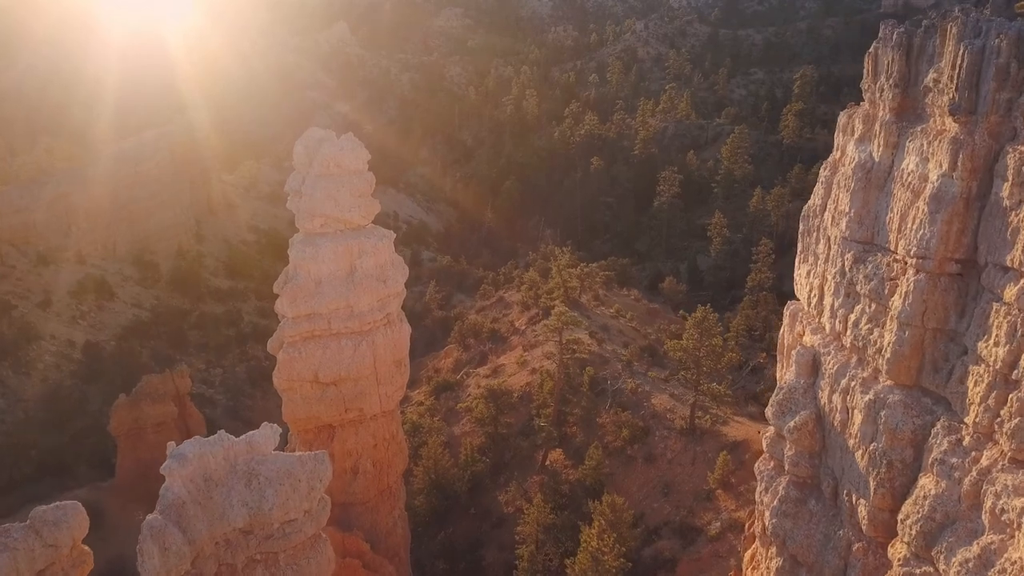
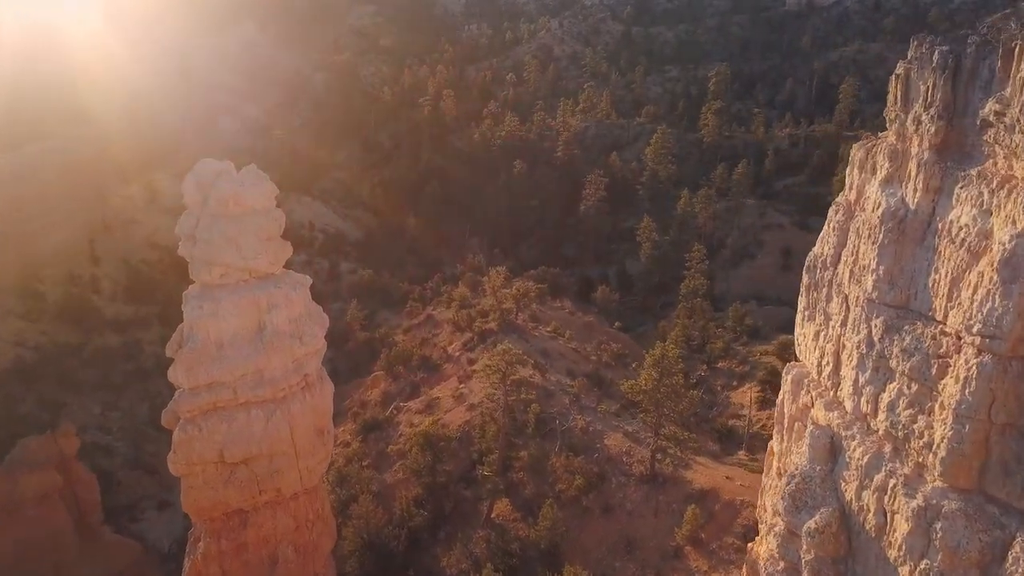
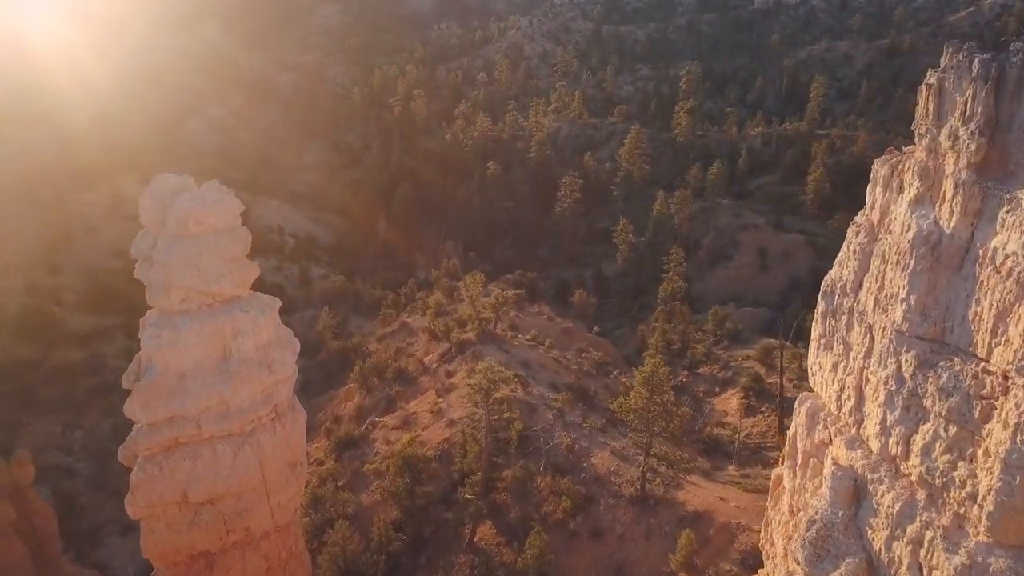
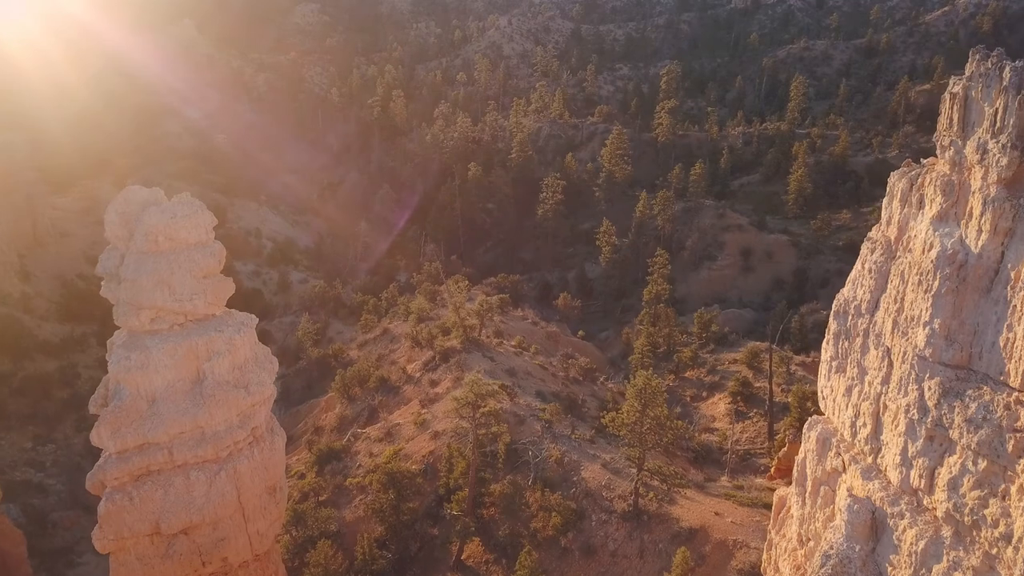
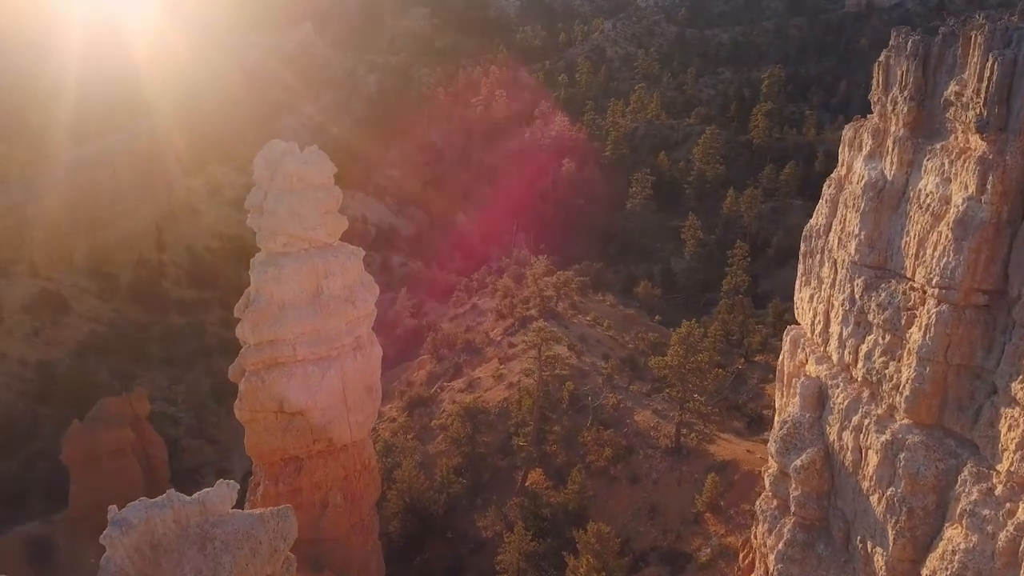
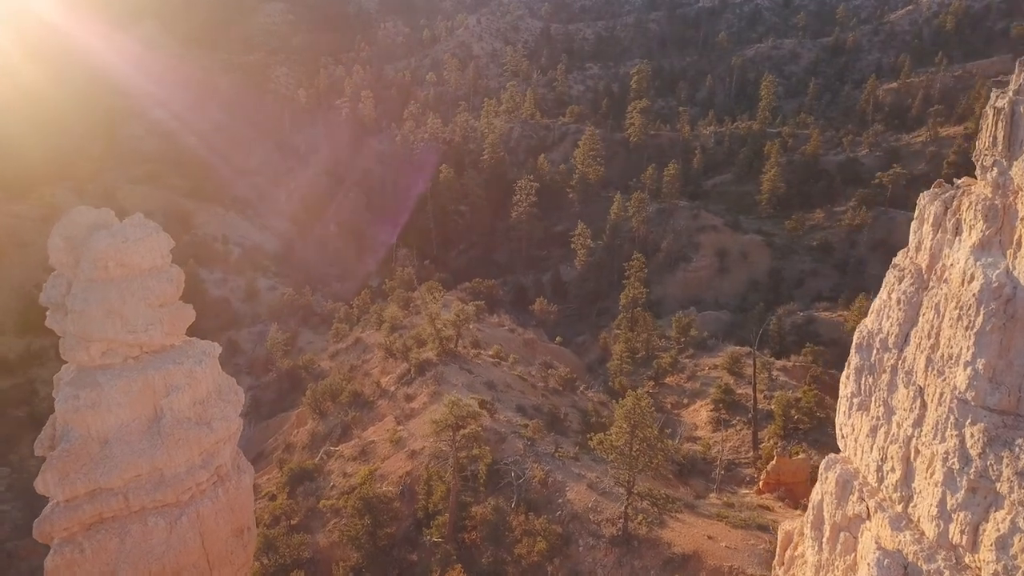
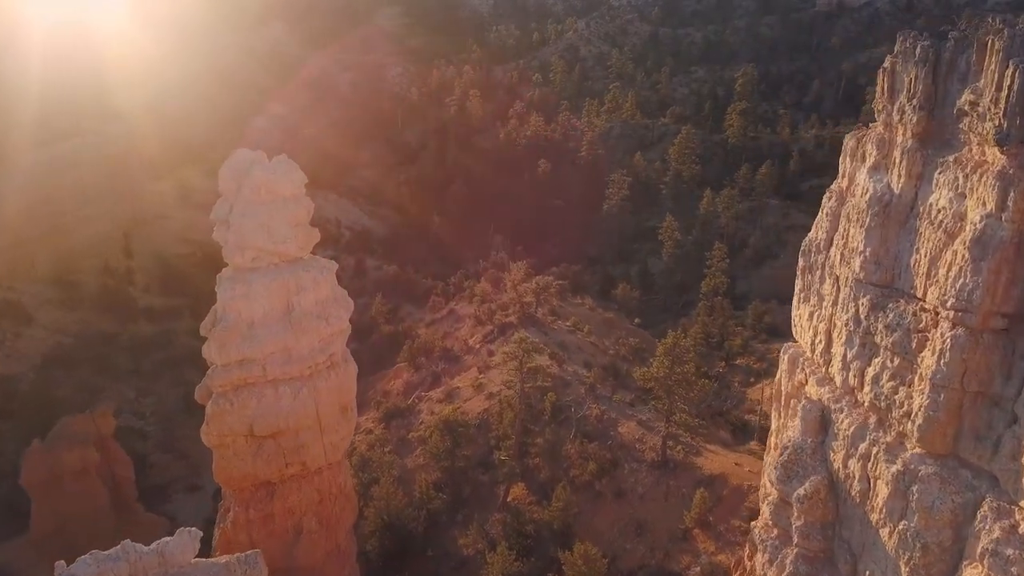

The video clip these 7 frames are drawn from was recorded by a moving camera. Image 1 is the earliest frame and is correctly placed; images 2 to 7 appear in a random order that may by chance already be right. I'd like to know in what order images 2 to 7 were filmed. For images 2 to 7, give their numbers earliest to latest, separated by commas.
5, 7, 2, 3, 4, 6
